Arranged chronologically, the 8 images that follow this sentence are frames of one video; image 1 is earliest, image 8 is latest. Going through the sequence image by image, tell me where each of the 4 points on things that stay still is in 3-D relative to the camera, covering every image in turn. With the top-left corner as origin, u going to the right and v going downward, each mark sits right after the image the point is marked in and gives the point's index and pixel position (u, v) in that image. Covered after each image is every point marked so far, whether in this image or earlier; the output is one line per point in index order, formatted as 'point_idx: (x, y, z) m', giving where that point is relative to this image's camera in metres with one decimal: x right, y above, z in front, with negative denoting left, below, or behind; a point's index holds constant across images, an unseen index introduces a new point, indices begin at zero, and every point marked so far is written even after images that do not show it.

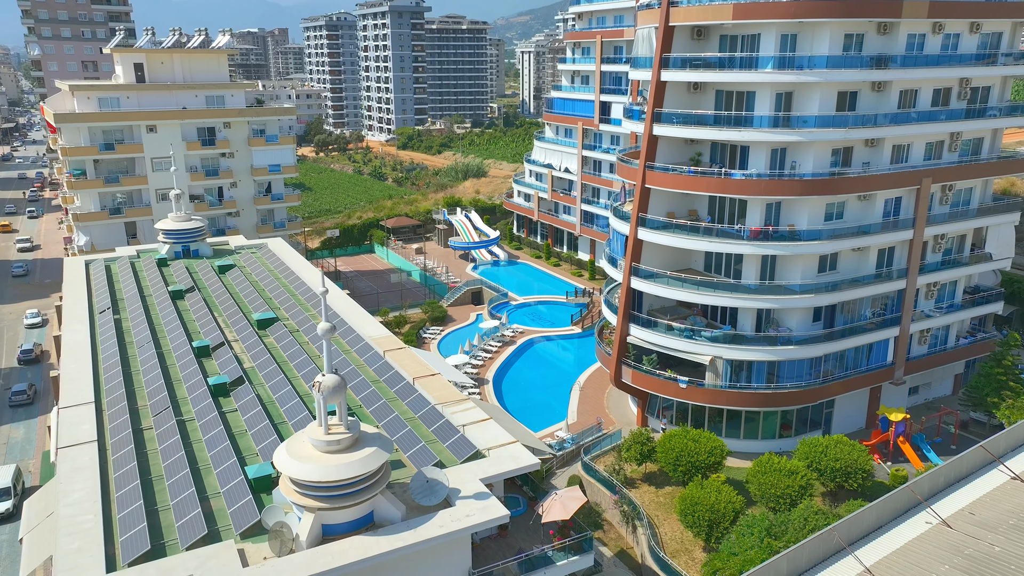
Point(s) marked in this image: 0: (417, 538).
0: (-2.5, -6.6, +19.8) m
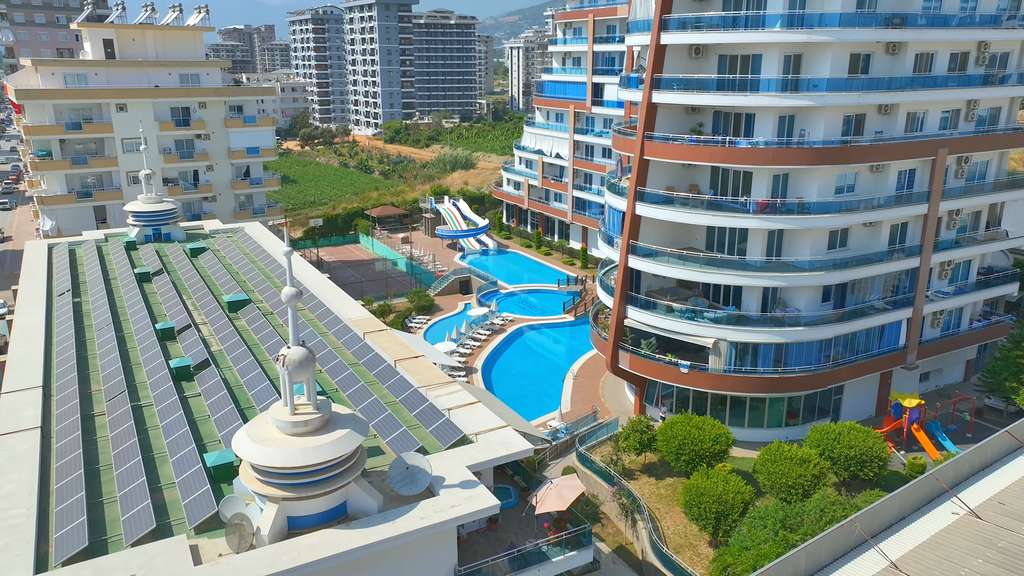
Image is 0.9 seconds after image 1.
0: (-2.7, -5.6, +17.5) m
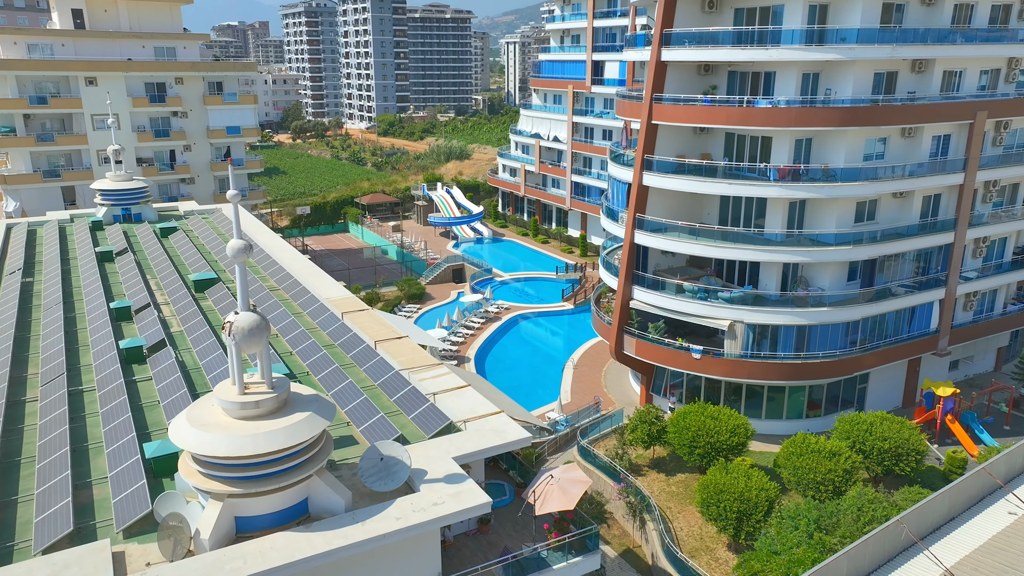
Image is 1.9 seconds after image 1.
0: (-2.9, -4.7, +14.5) m
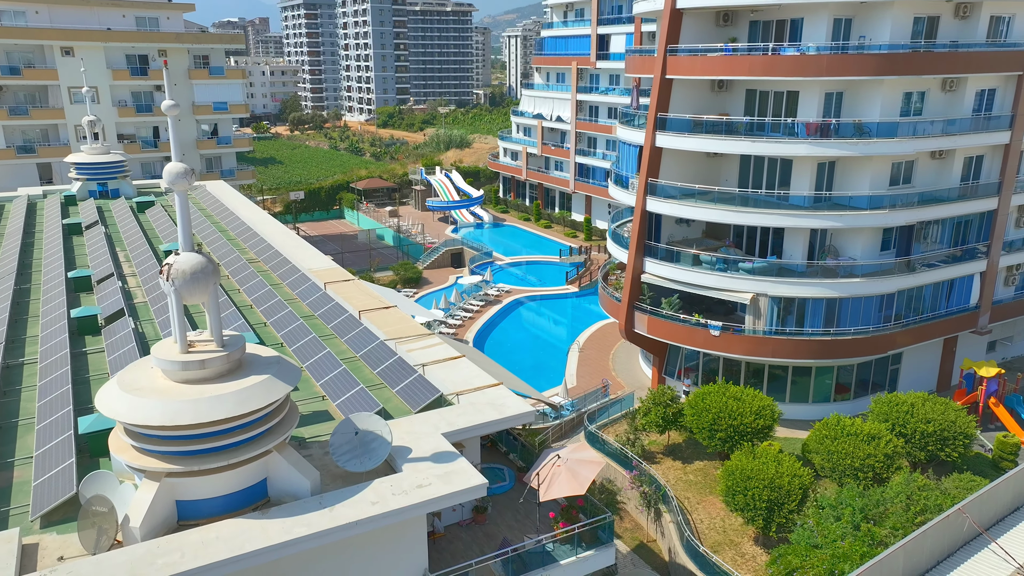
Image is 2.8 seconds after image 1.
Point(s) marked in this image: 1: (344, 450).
0: (-2.9, -3.7, +11.9) m
1: (-3.0, -2.9, +13.6) m
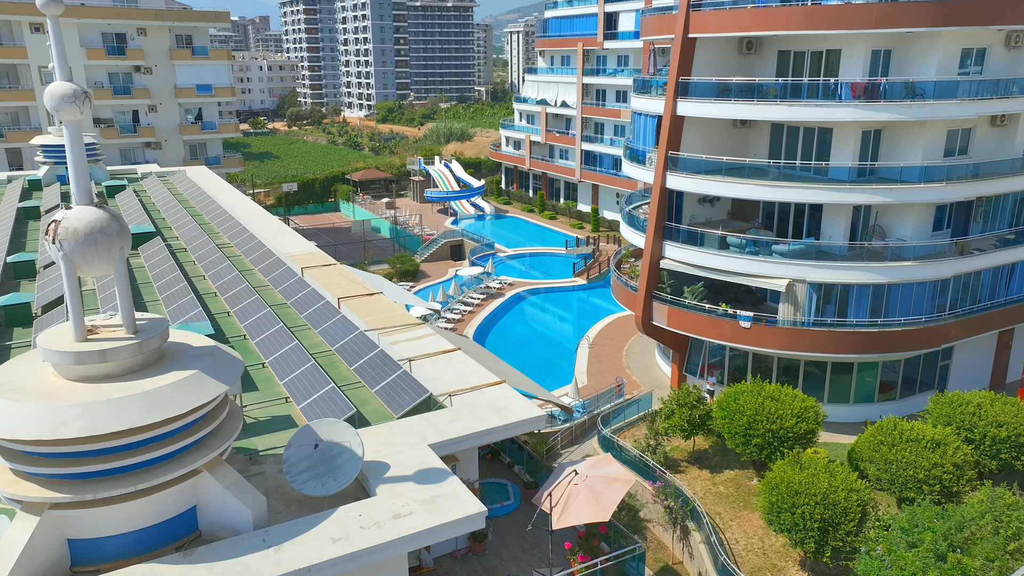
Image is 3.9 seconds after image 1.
0: (-2.8, -3.3, +8.9) m
1: (-2.9, -2.5, +10.5) m
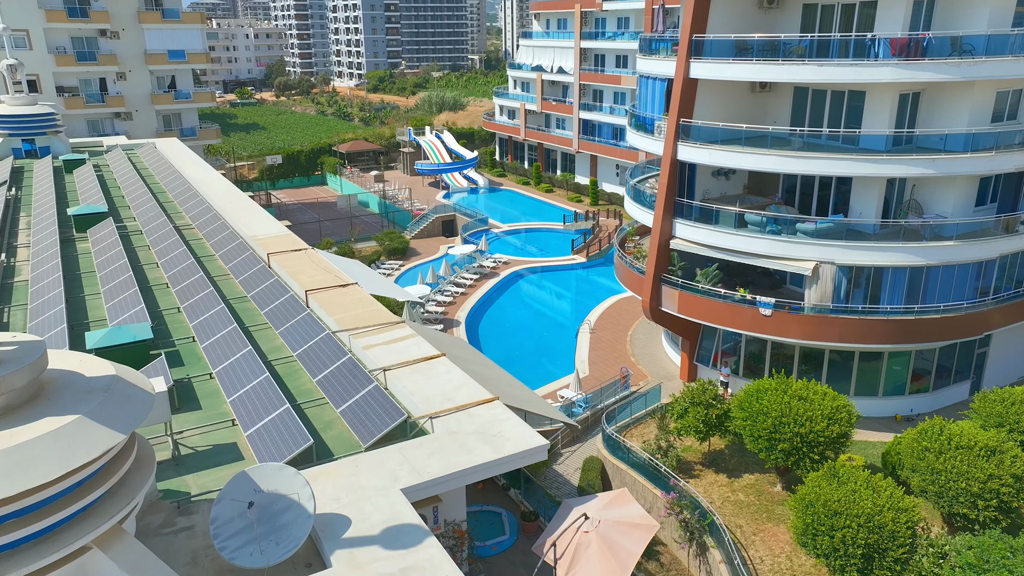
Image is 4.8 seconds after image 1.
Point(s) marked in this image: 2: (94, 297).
0: (-2.8, -3.4, +6.5) m
1: (-3.0, -2.6, +8.1) m
2: (-9.4, -0.2, +17.0) m
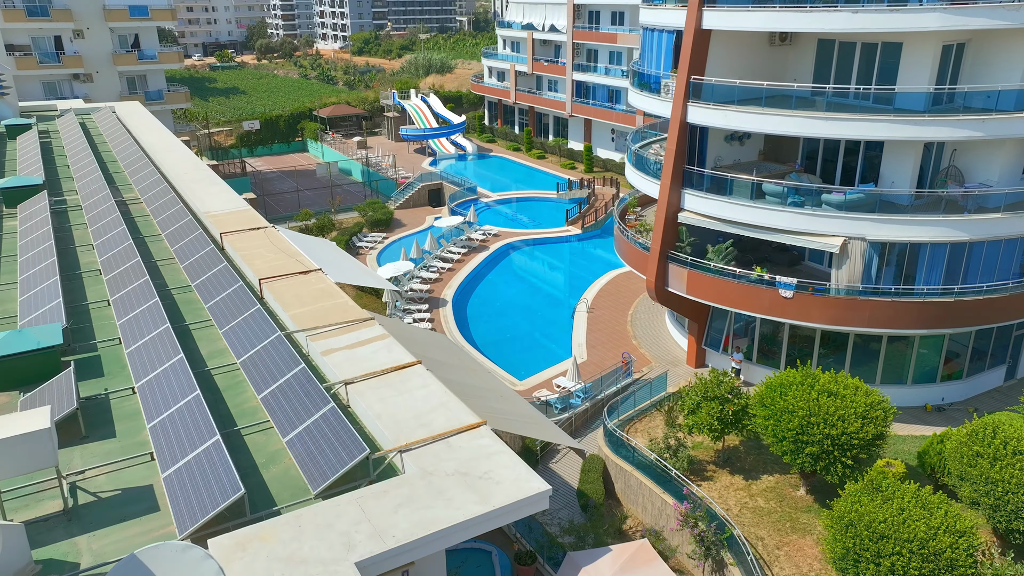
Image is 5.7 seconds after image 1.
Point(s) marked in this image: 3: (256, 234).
0: (-2.9, -3.6, +4.3) m
1: (-3.1, -2.7, +5.8) m
2: (-9.6, 0.0, +14.5) m
3: (-5.6, +1.2, +16.6) m
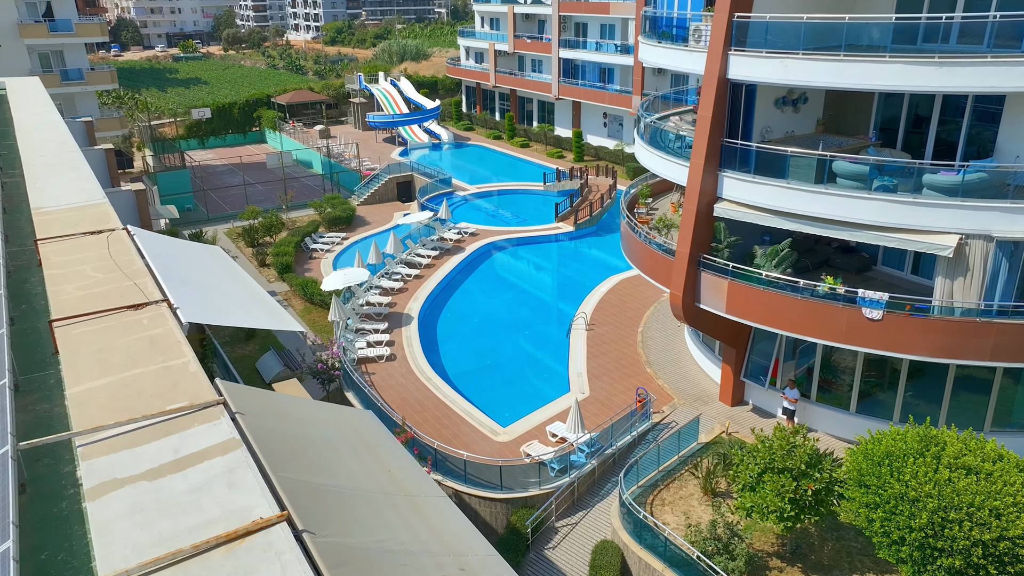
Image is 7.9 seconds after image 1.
0: (-2.9, -4.2, -1.4) m
1: (-3.1, -3.2, +0.1) m
2: (-9.9, -0.5, +8.6) m
3: (-6.0, +0.7, +10.8) m
